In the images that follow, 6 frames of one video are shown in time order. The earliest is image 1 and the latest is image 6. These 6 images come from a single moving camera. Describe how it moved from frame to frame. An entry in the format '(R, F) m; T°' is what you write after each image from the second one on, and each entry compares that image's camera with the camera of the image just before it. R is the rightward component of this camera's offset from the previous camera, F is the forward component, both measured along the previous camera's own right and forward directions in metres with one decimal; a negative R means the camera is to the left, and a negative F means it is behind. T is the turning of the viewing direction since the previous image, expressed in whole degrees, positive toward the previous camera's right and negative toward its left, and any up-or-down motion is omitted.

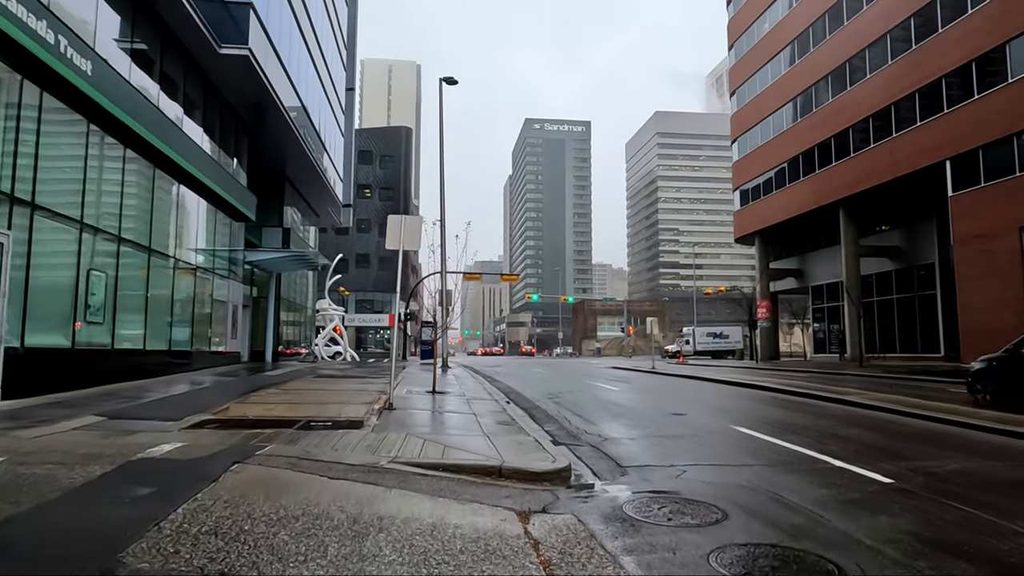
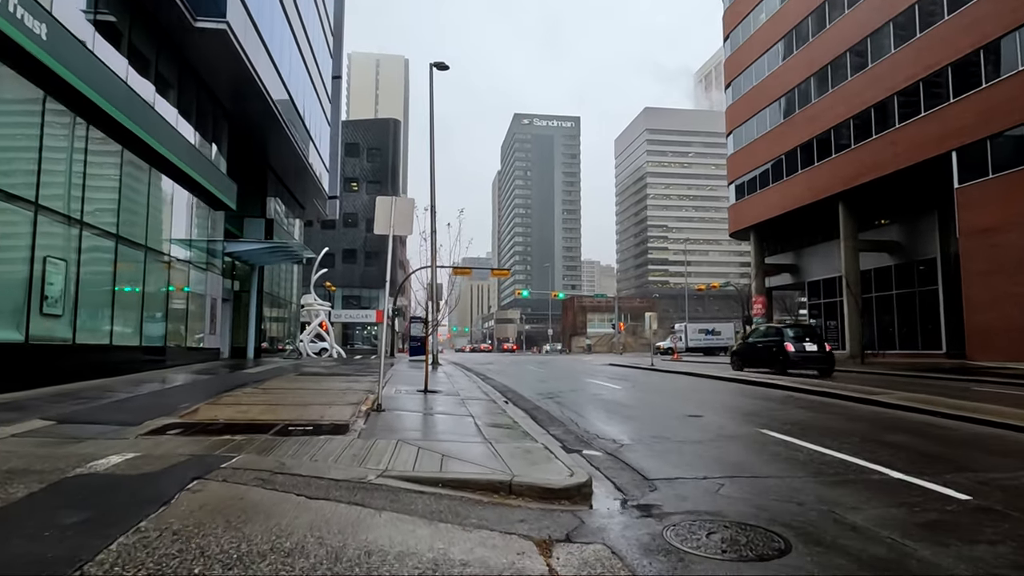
(-0.2, +1.0) m; +1°
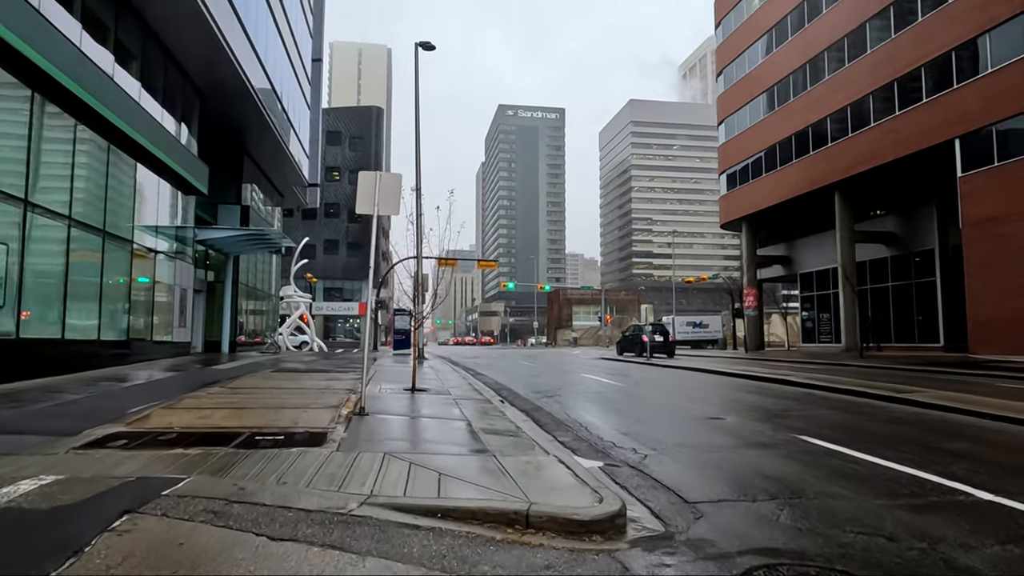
(-0.2, +1.1) m; +1°
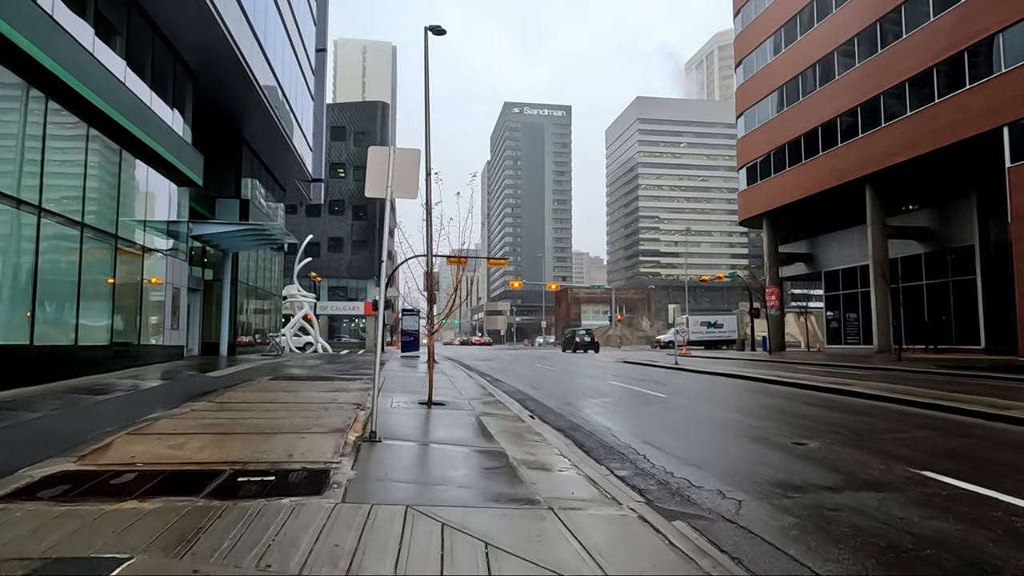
(-0.4, +1.5) m; 0°
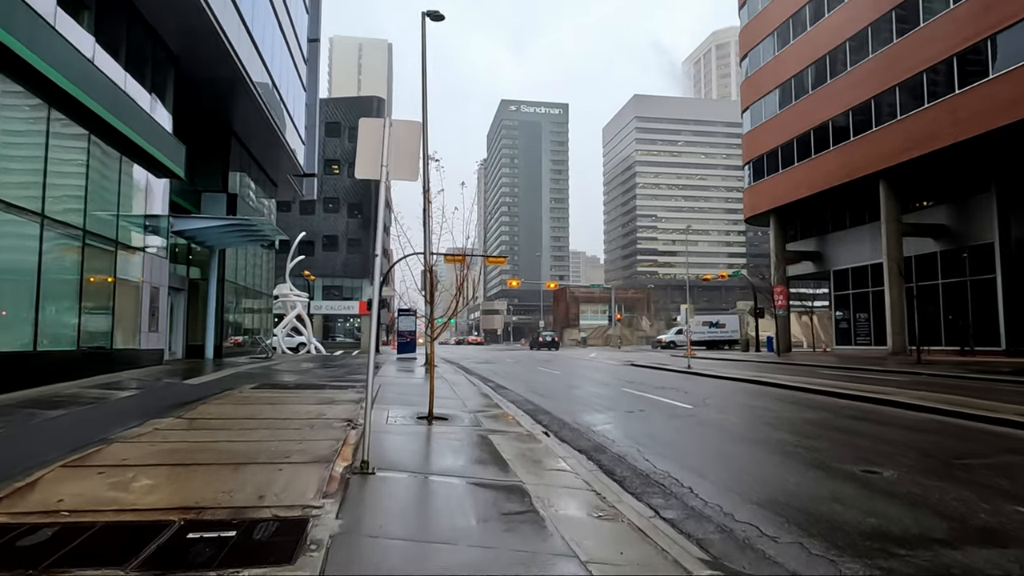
(-0.2, +1.2) m; 0°
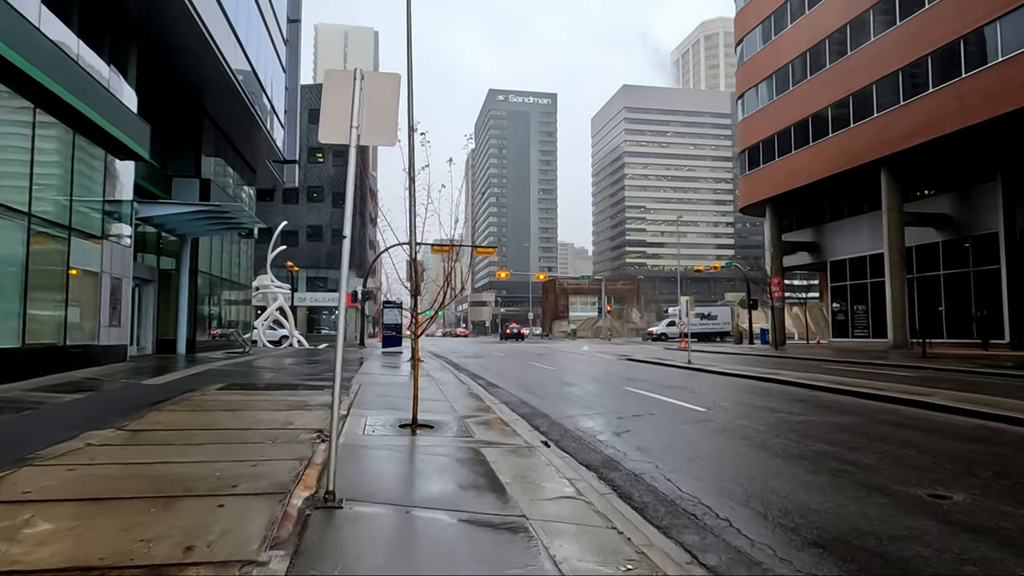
(-0.1, +1.1) m; +1°
